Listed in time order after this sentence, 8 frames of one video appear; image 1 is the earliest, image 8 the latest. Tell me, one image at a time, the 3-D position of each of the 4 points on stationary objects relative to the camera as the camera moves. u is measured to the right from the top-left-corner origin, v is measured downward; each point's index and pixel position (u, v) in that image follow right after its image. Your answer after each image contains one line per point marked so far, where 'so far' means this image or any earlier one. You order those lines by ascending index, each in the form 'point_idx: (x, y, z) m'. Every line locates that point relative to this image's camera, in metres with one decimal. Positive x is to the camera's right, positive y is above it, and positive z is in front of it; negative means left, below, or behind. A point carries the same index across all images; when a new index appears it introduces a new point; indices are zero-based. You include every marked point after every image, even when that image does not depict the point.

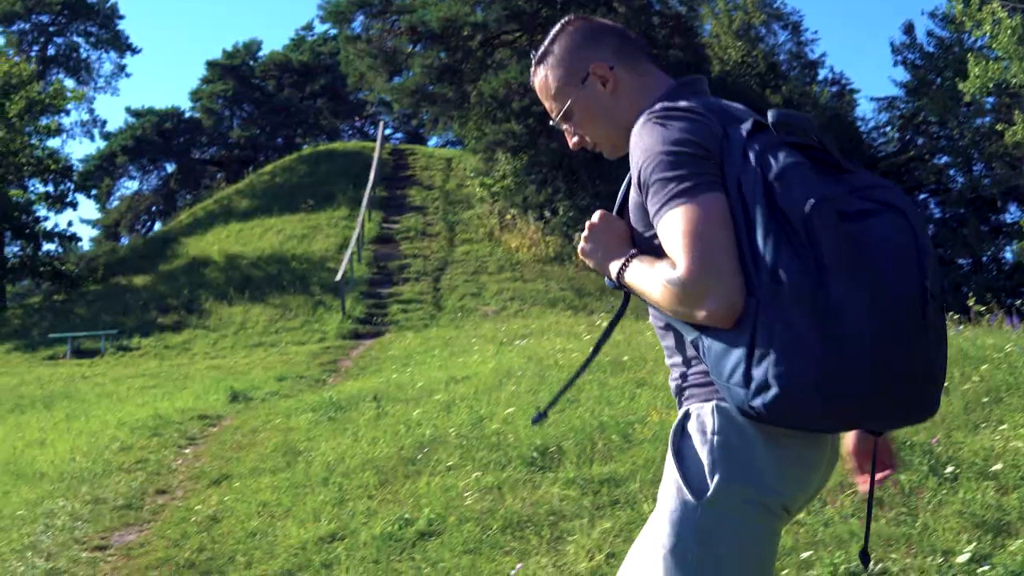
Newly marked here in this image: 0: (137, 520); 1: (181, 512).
0: (-3.2, -2.0, +8.2) m
1: (-2.9, -2.0, +8.3) m
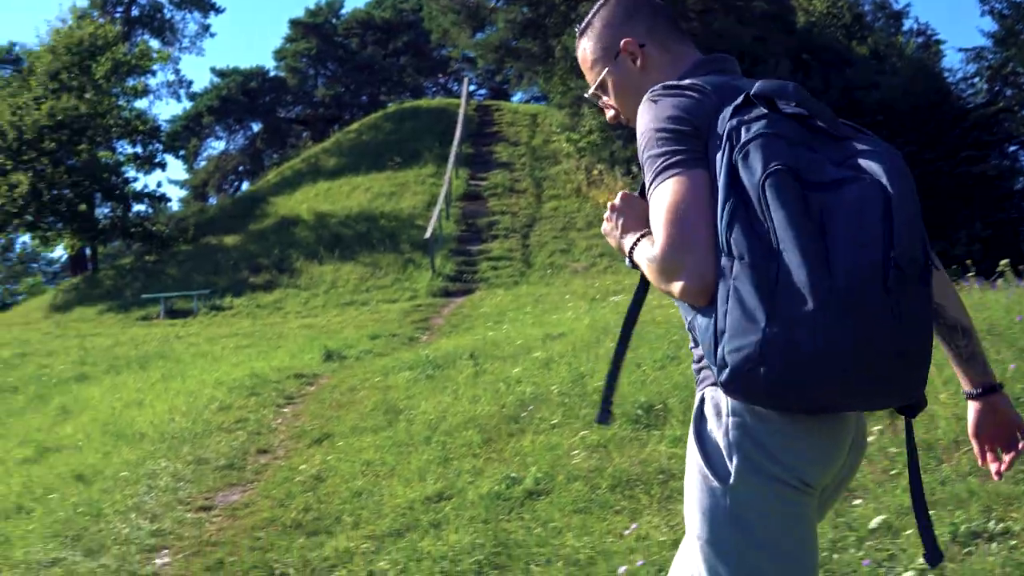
0: (-2.3, -1.6, +7.8) m
1: (-1.9, -1.6, +8.0) m
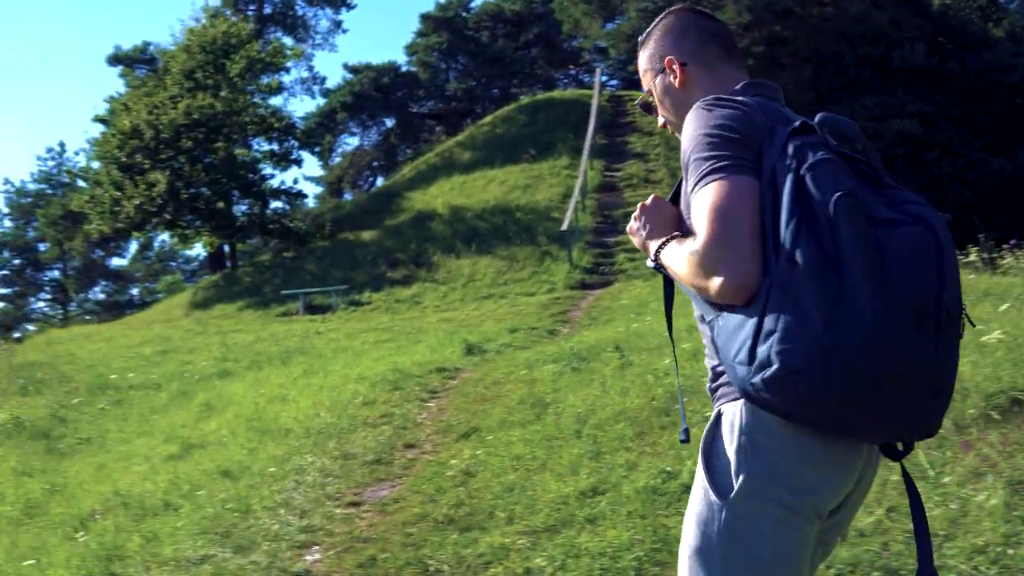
0: (-1.0, -1.5, +7.5) m
1: (-0.6, -1.4, +7.6) m
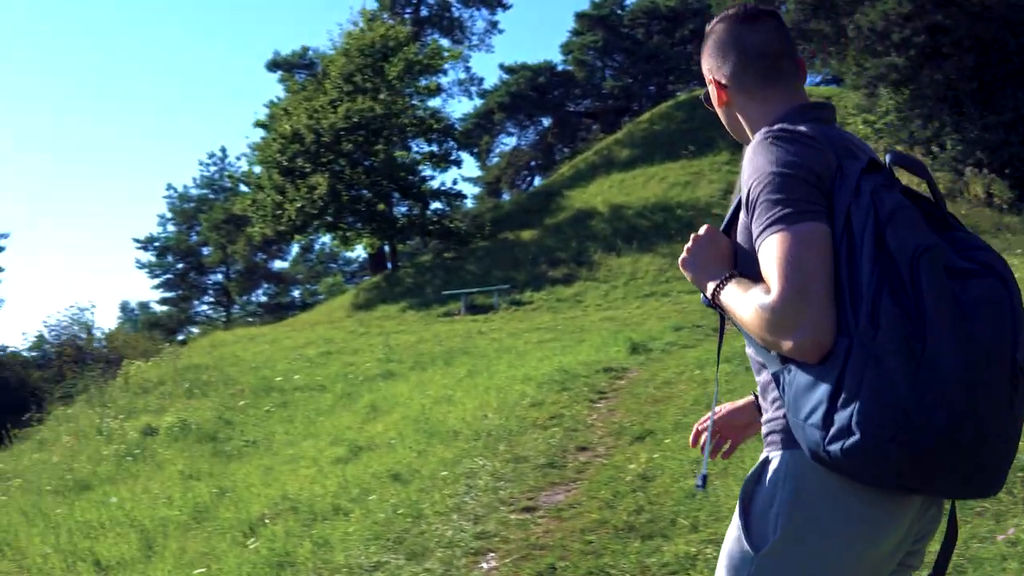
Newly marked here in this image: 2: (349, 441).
0: (+0.4, -1.5, +7.1) m
1: (+0.7, -1.4, +7.1) m
2: (-1.5, -1.4, +8.6) m
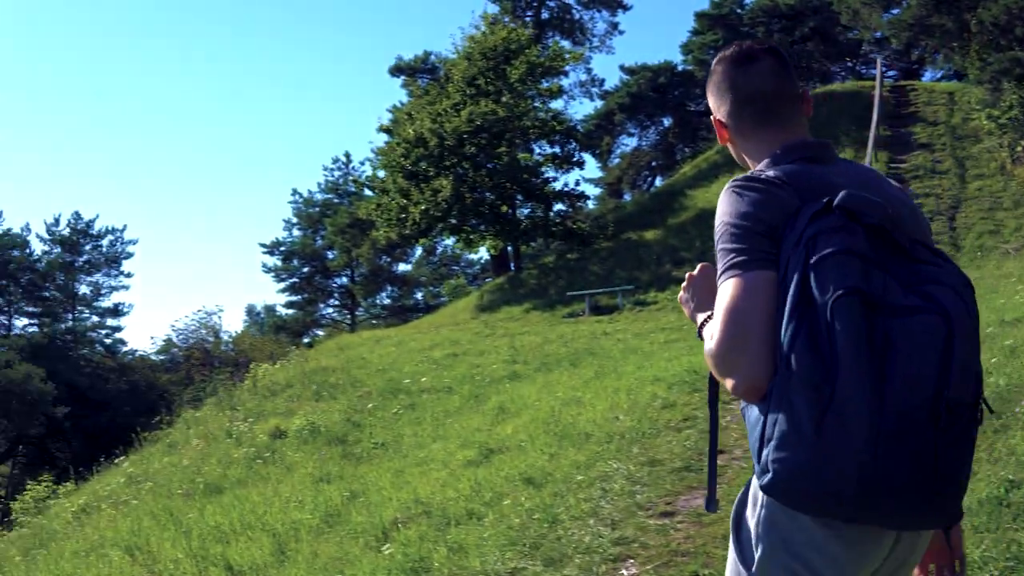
0: (+1.4, -1.4, +6.9) m
1: (+1.7, -1.4, +6.9) m
2: (-0.4, -1.5, +8.6) m
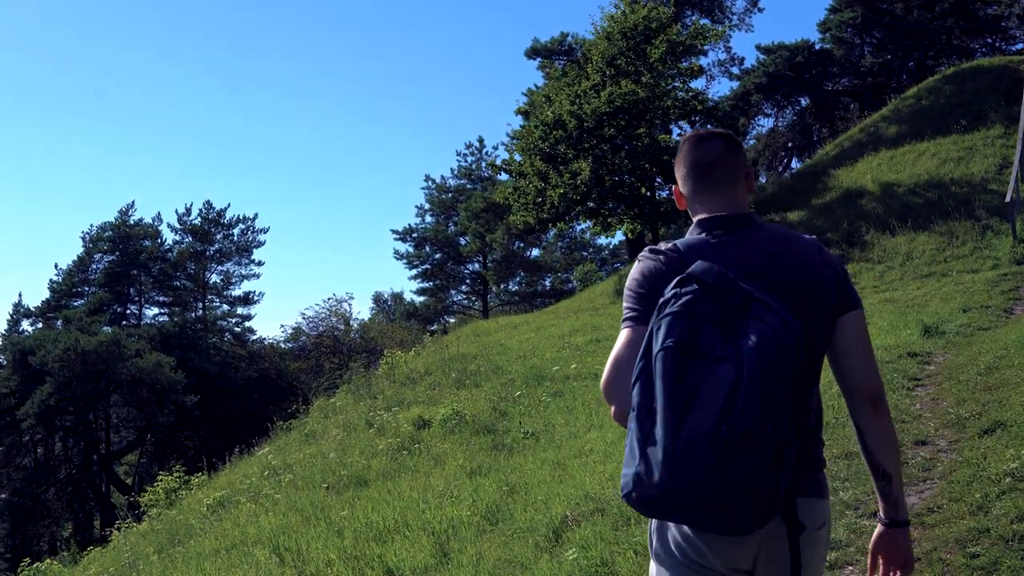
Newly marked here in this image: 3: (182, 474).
0: (+2.5, -1.3, +6.5) m
1: (+2.8, -1.2, +6.5) m
2: (+0.9, -1.3, +8.4) m
3: (-6.6, -3.7, +18.9) m
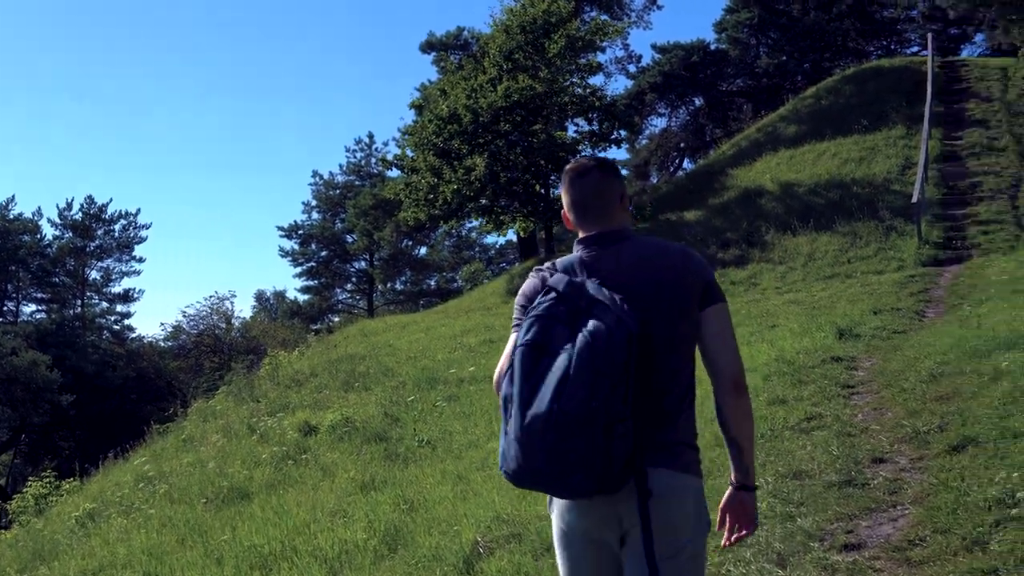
0: (+1.8, -1.3, +6.0) m
1: (+2.1, -1.2, +6.0) m
2: (0.0, -1.3, +7.7) m
3: (-8.7, -3.6, +17.3) m
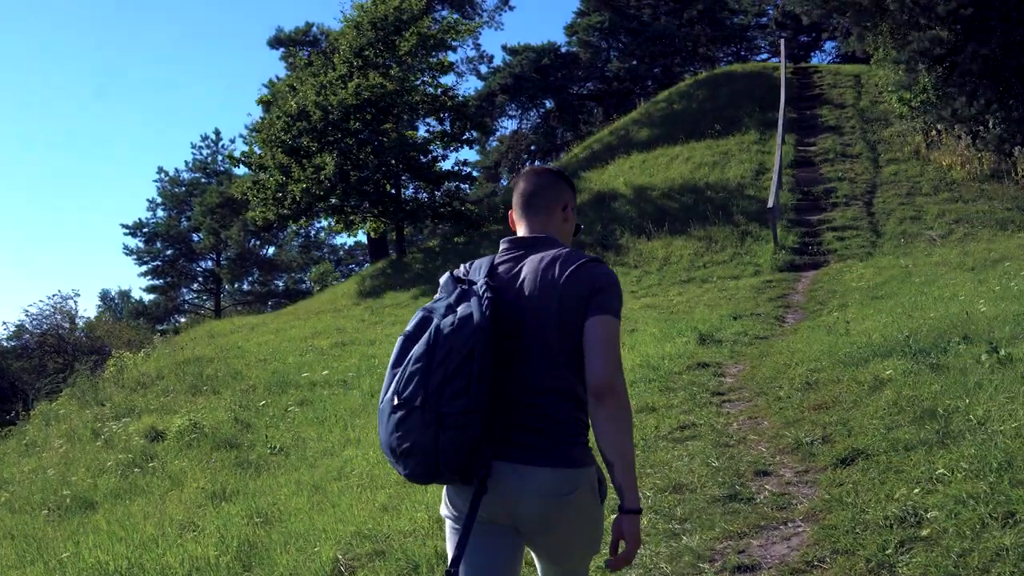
0: (+1.0, -1.4, +5.8) m
1: (+1.3, -1.3, +5.8) m
2: (-1.0, -1.4, +7.1) m
3: (-11.2, -3.7, +15.1) m
